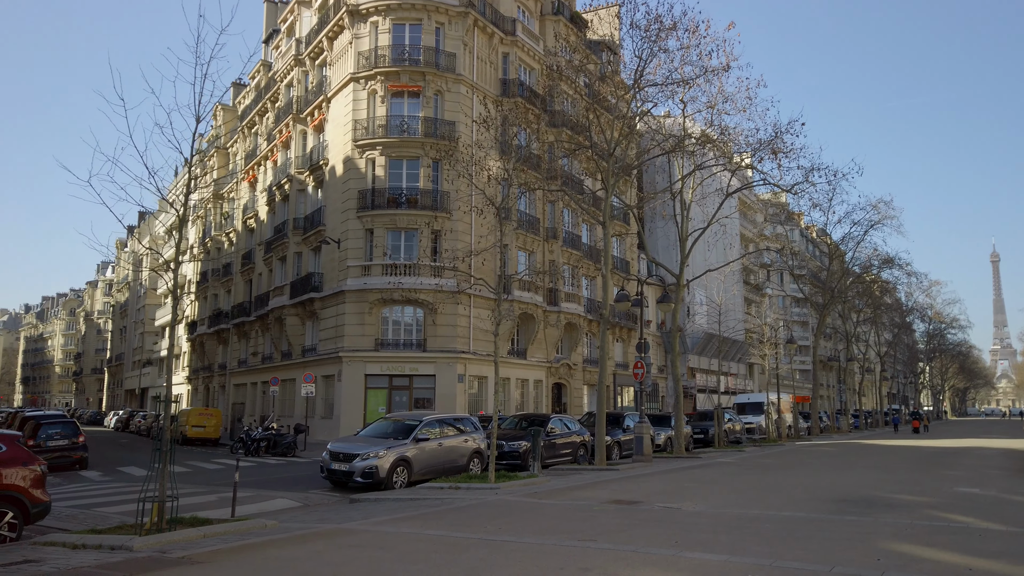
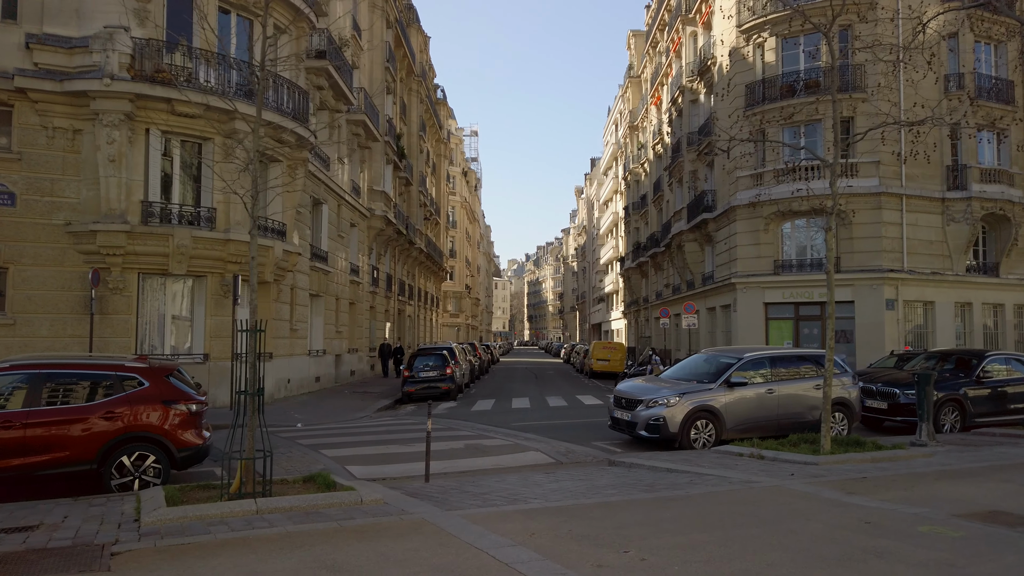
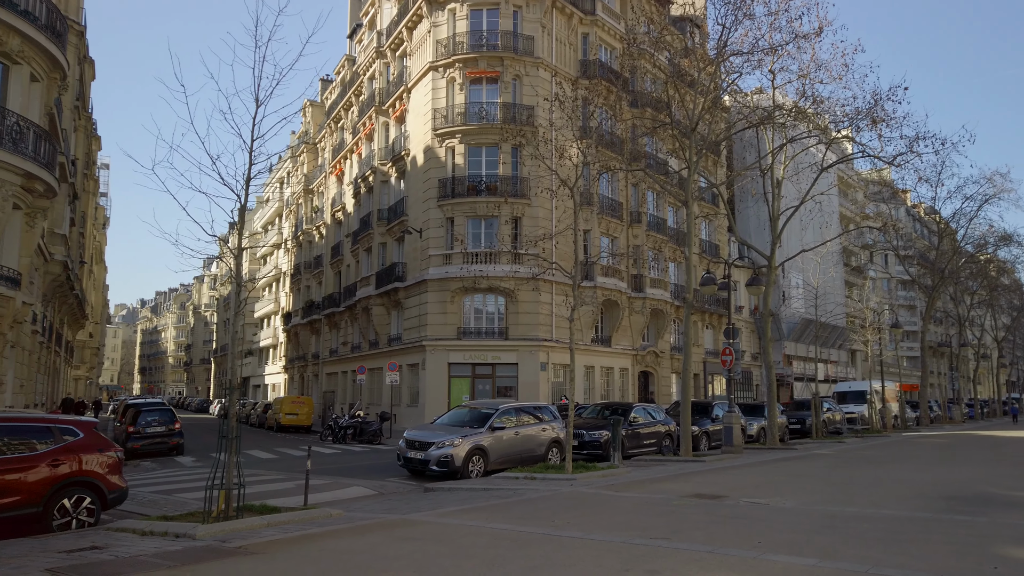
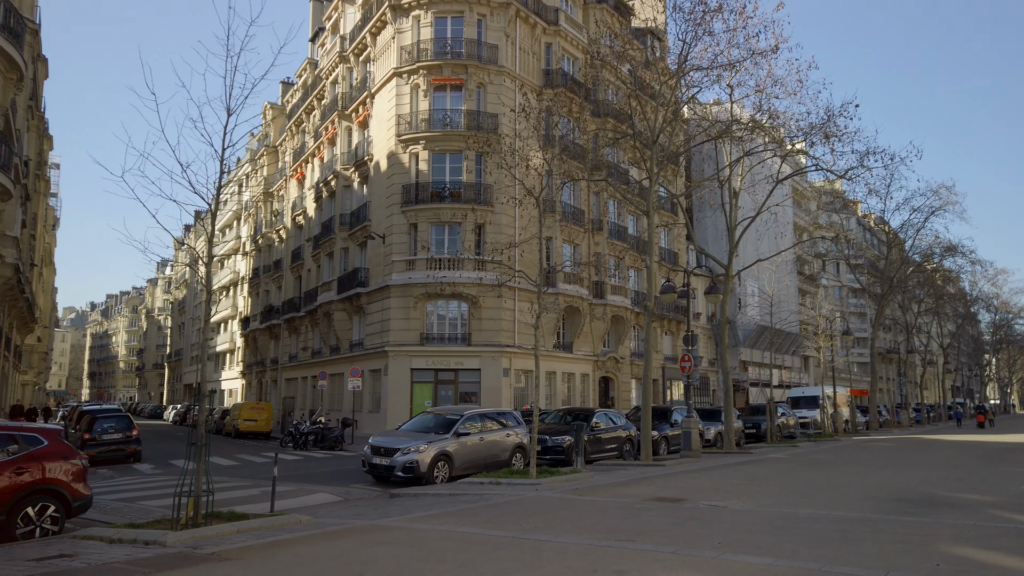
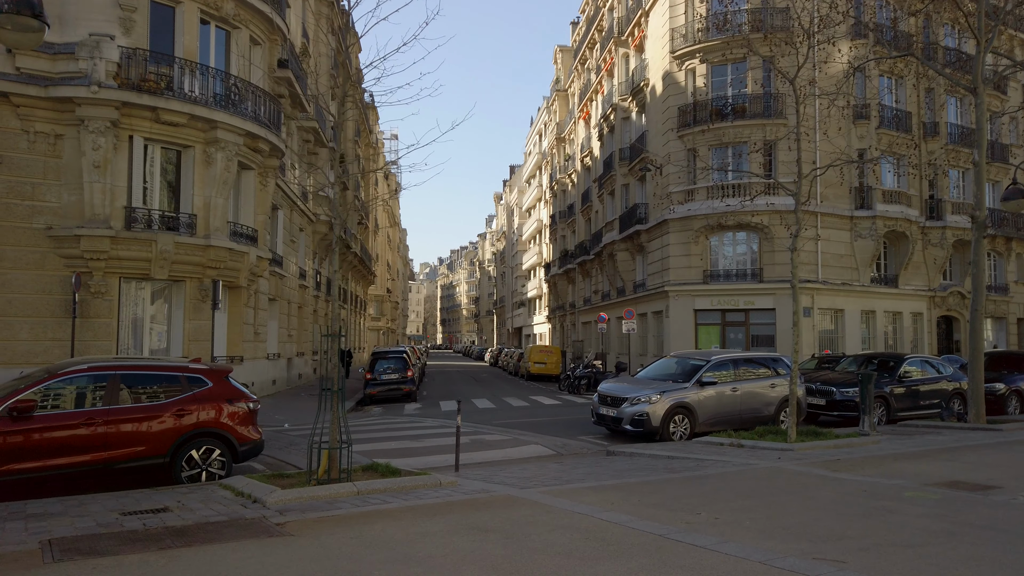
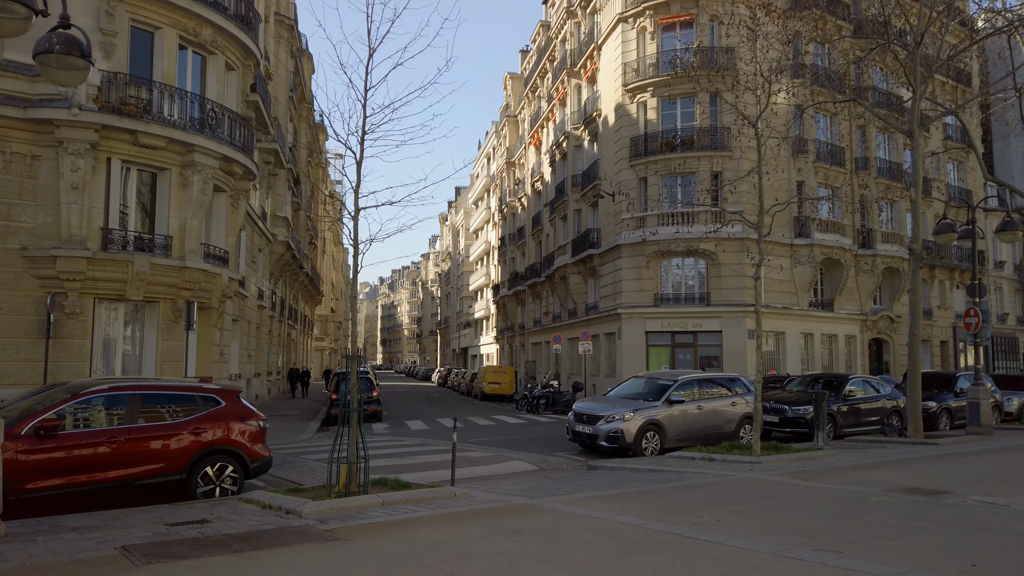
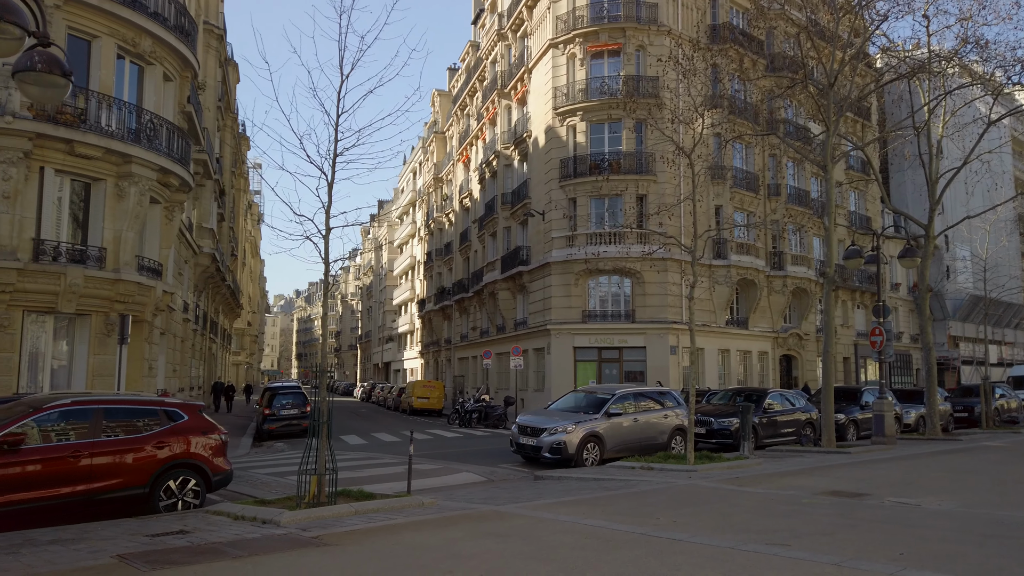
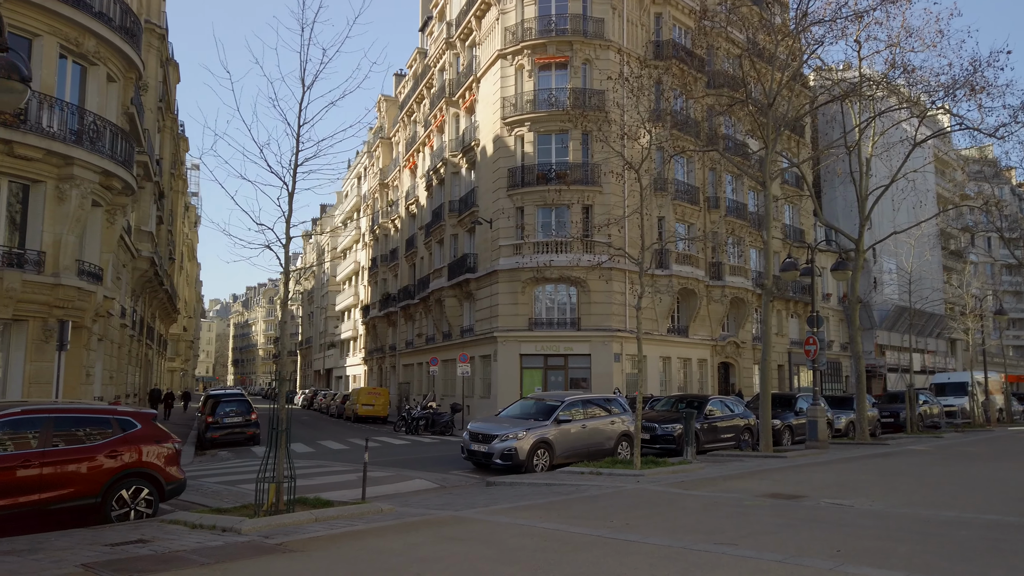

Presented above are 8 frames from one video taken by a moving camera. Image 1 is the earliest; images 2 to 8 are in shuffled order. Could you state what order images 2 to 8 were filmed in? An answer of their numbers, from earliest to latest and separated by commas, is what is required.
4, 3, 8, 7, 6, 5, 2
